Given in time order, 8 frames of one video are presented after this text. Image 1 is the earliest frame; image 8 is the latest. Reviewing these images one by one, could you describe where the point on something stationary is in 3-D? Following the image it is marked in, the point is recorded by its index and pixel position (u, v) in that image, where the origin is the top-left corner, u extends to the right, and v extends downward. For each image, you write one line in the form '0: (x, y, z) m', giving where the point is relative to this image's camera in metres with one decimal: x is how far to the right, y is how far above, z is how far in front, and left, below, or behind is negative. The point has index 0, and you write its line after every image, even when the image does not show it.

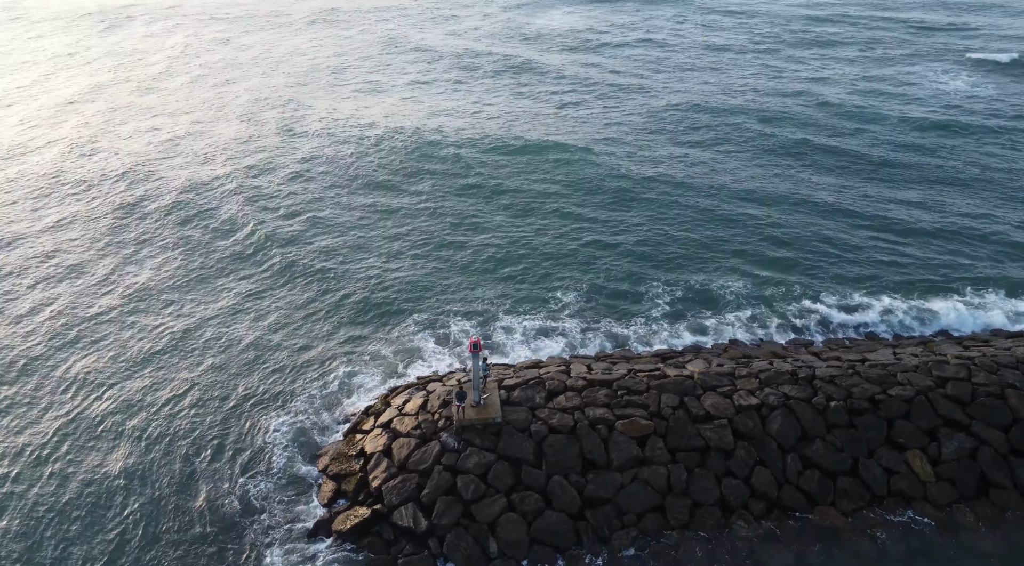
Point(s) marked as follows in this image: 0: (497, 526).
0: (+0.5, -6.0, +16.8) m
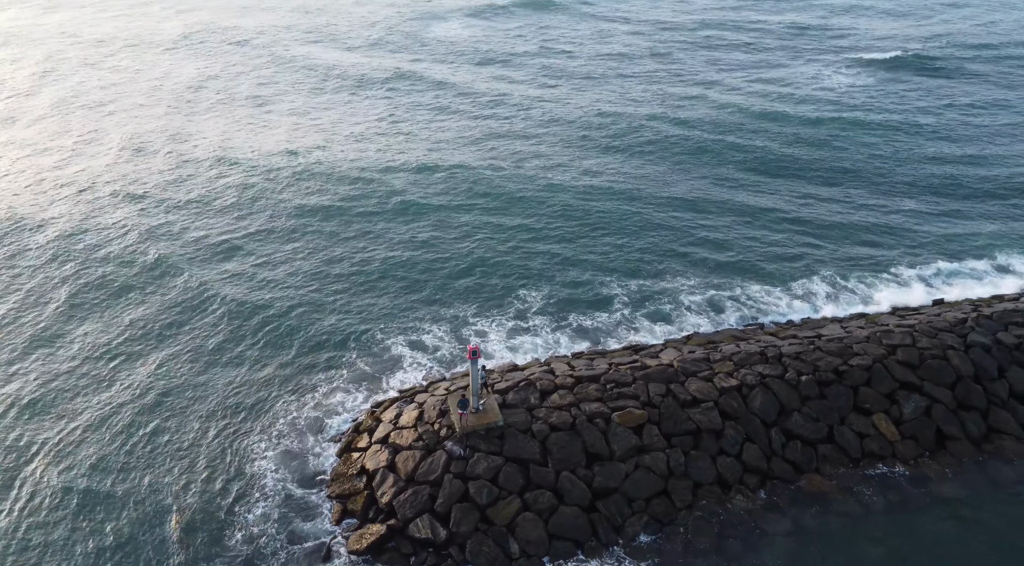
0: (+0.2, -6.2, +18.0) m
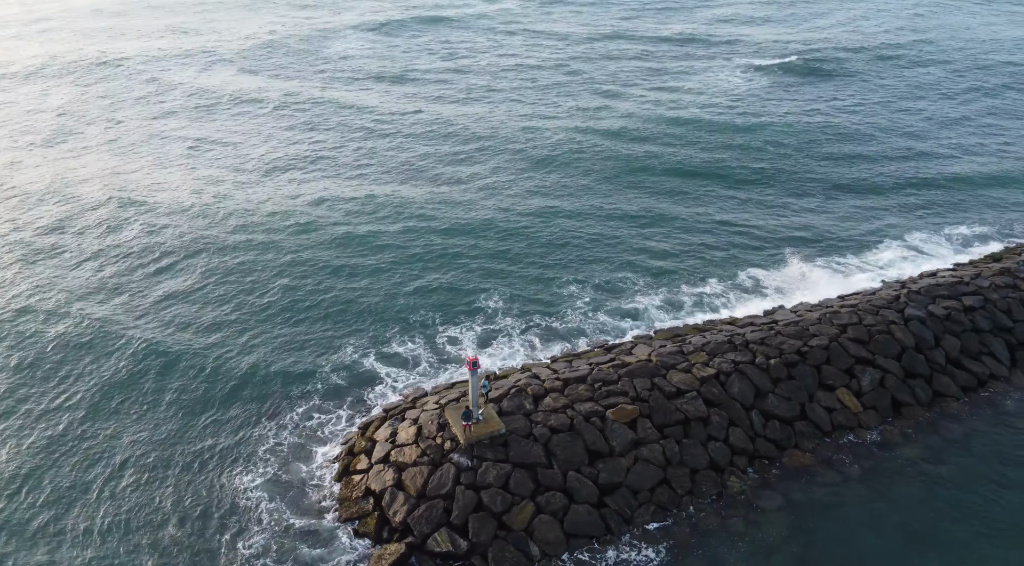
0: (+0.6, -6.4, +18.3) m
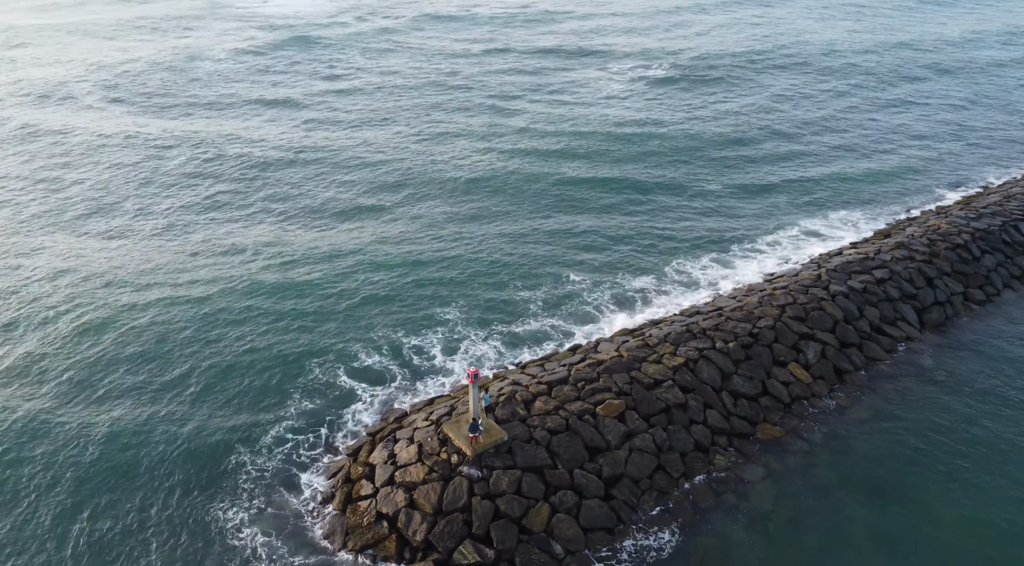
0: (+1.1, -6.6, +18.8) m
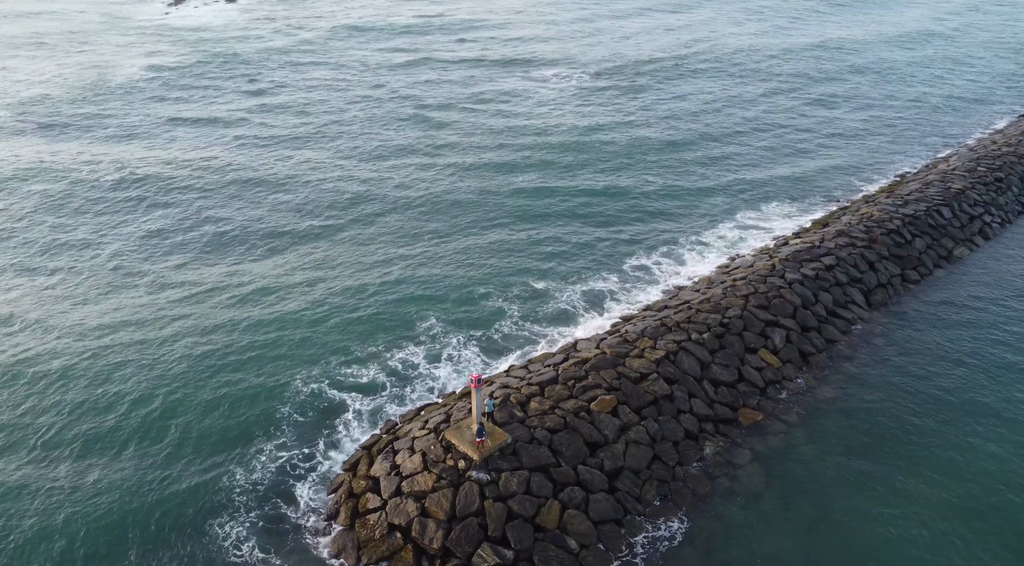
0: (+1.5, -6.6, +19.2) m
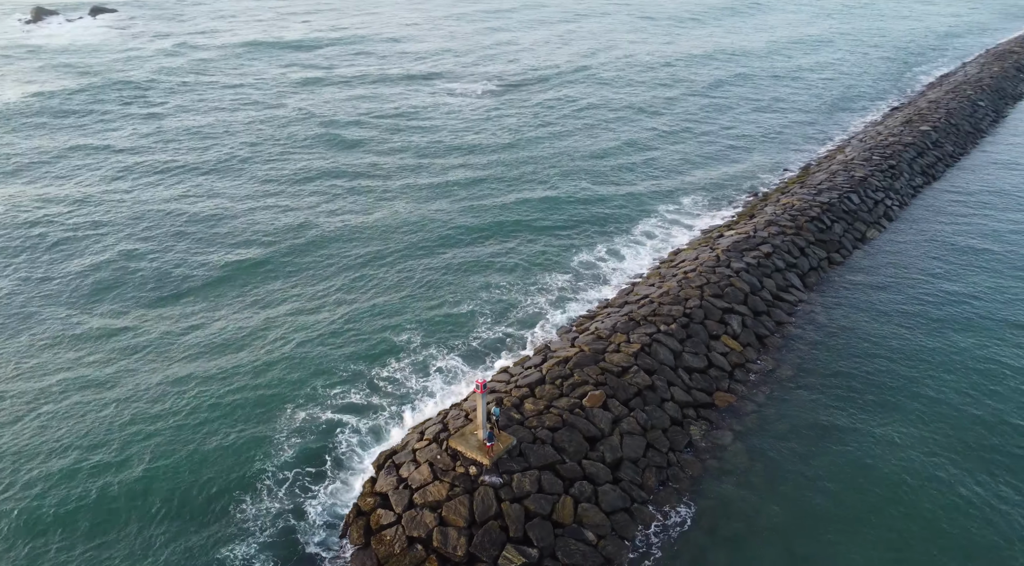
0: (+1.9, -6.6, +19.7) m
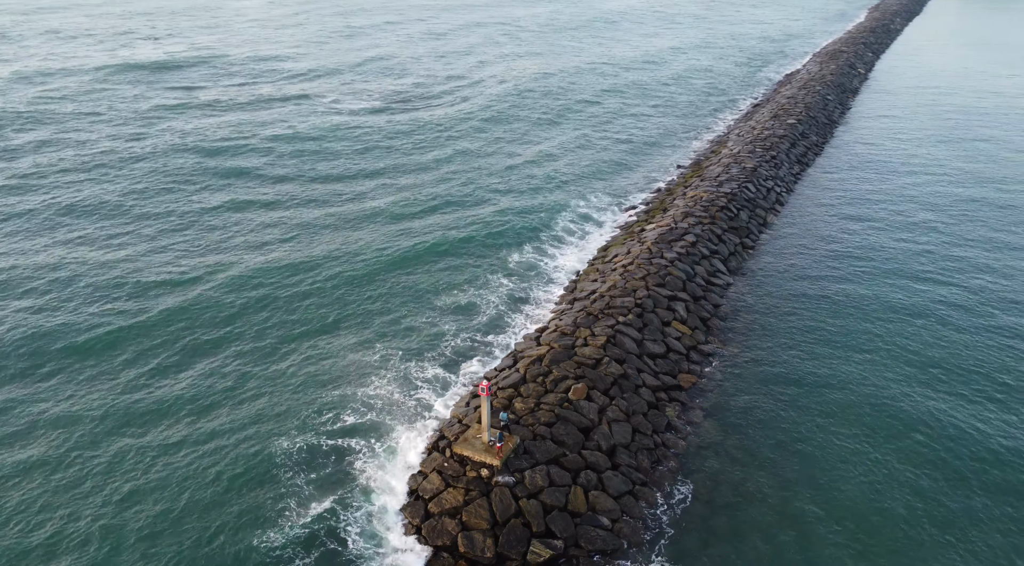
0: (+2.4, -6.4, +20.4) m
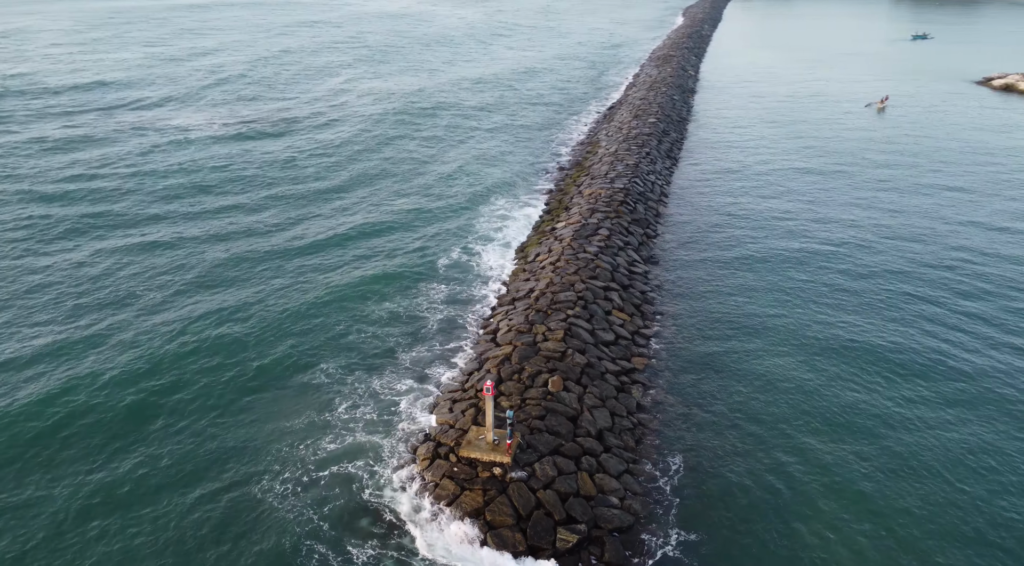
0: (+2.7, -6.1, +21.2) m
